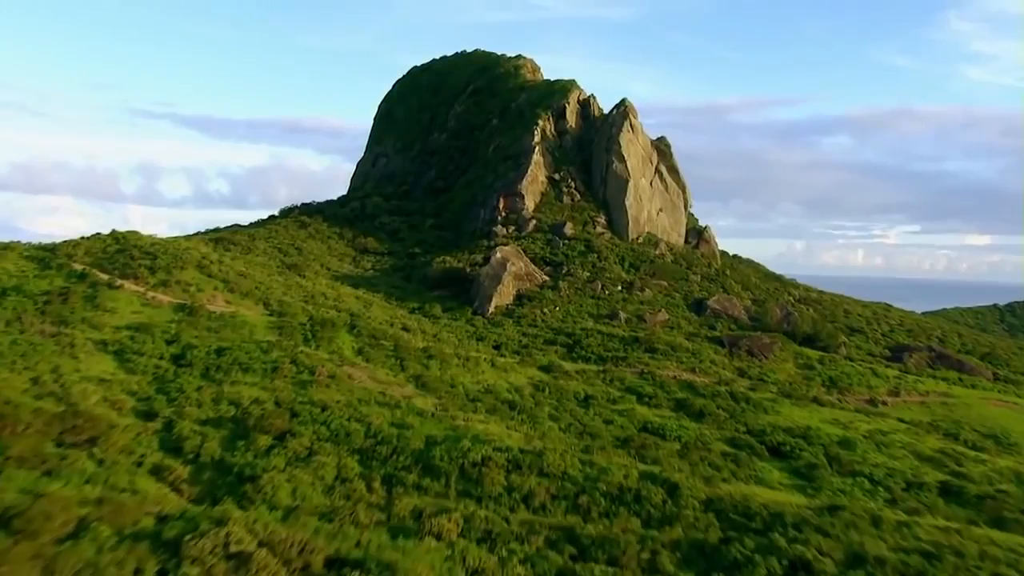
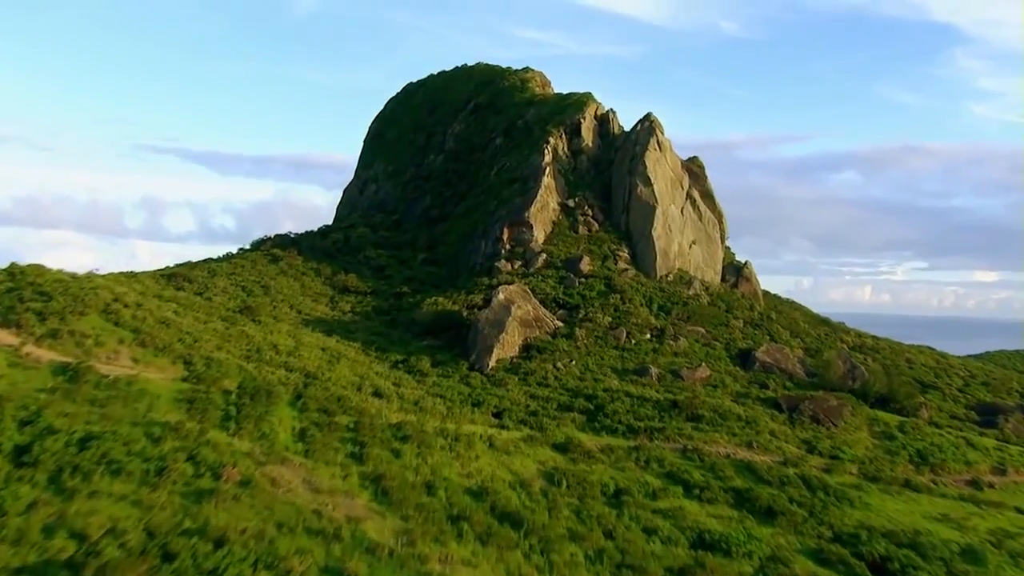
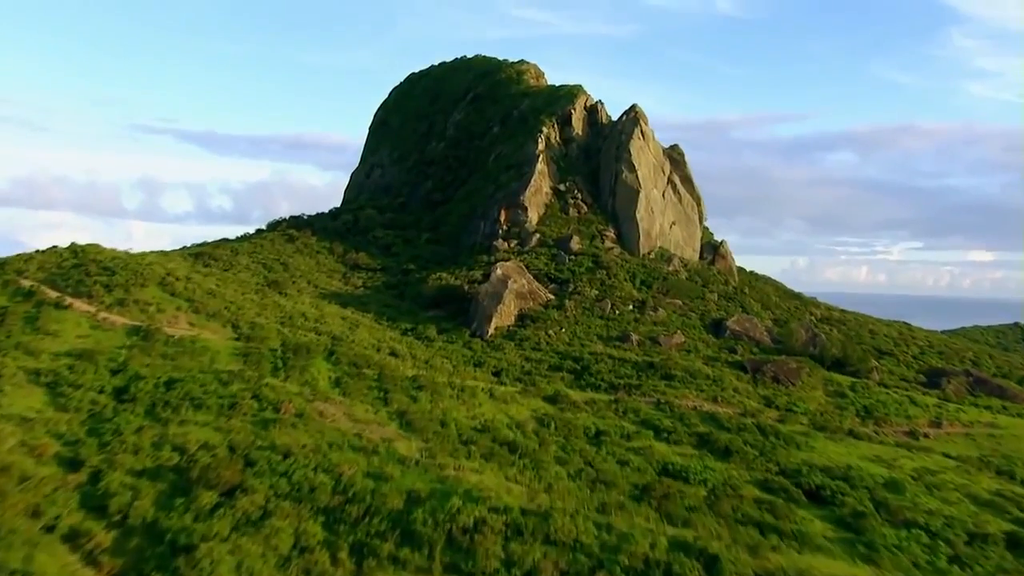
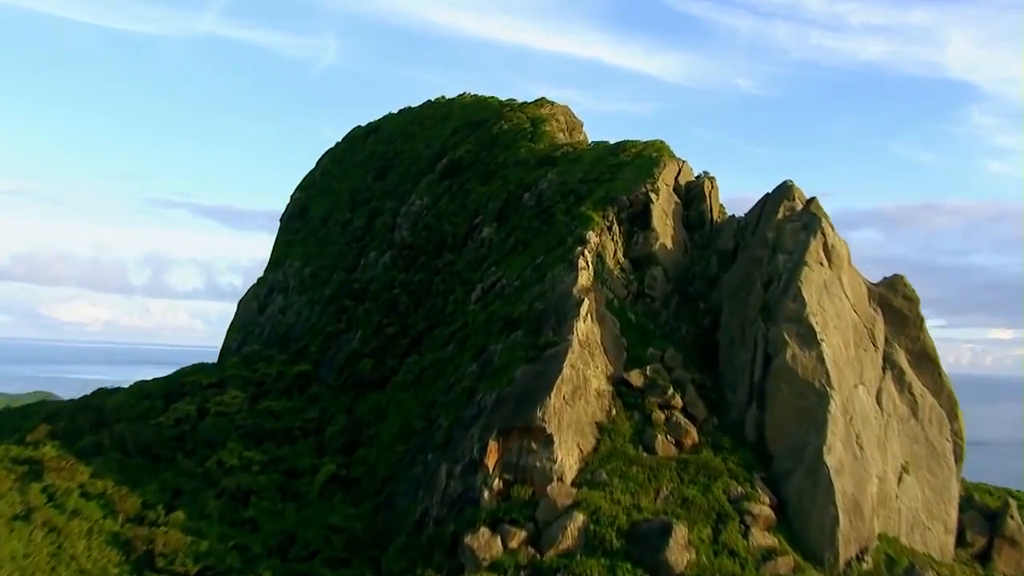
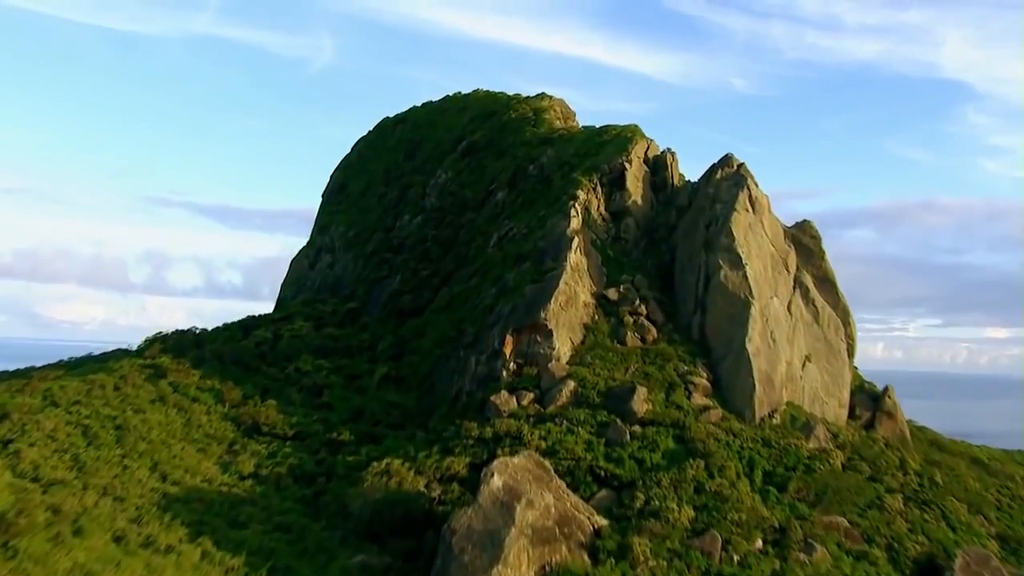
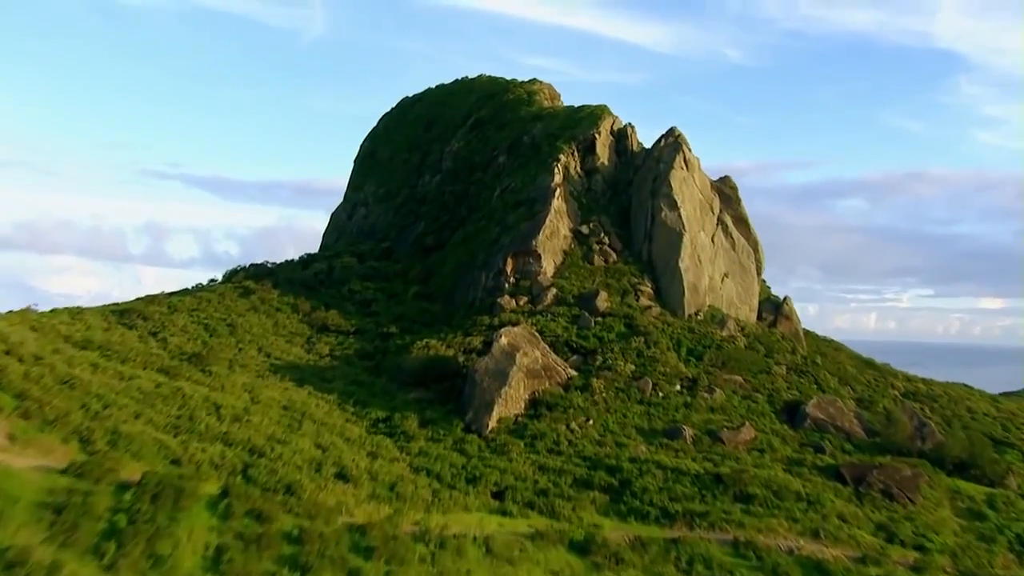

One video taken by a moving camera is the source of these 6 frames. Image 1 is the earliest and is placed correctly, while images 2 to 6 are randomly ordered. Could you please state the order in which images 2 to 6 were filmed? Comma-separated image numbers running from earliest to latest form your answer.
3, 2, 6, 5, 4
